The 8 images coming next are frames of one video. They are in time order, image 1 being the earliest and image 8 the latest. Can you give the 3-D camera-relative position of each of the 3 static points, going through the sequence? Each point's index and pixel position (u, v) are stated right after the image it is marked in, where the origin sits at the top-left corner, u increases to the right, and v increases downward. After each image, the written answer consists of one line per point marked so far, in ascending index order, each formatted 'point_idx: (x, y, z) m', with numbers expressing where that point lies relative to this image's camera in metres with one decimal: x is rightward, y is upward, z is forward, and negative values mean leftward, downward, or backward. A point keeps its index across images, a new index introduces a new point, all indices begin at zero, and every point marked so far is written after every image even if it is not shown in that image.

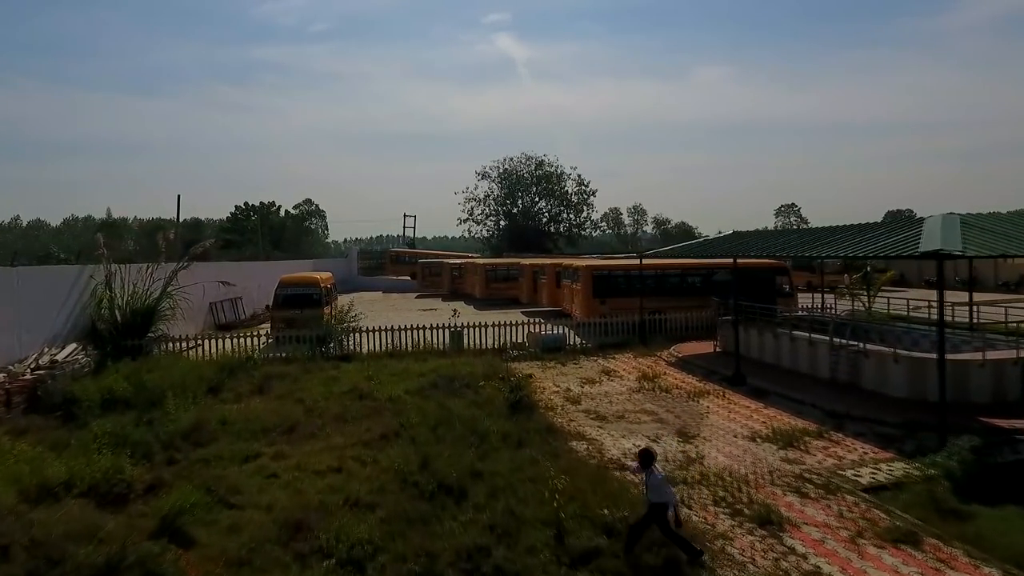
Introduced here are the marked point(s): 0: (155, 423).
0: (-6.2, -2.4, +10.9) m
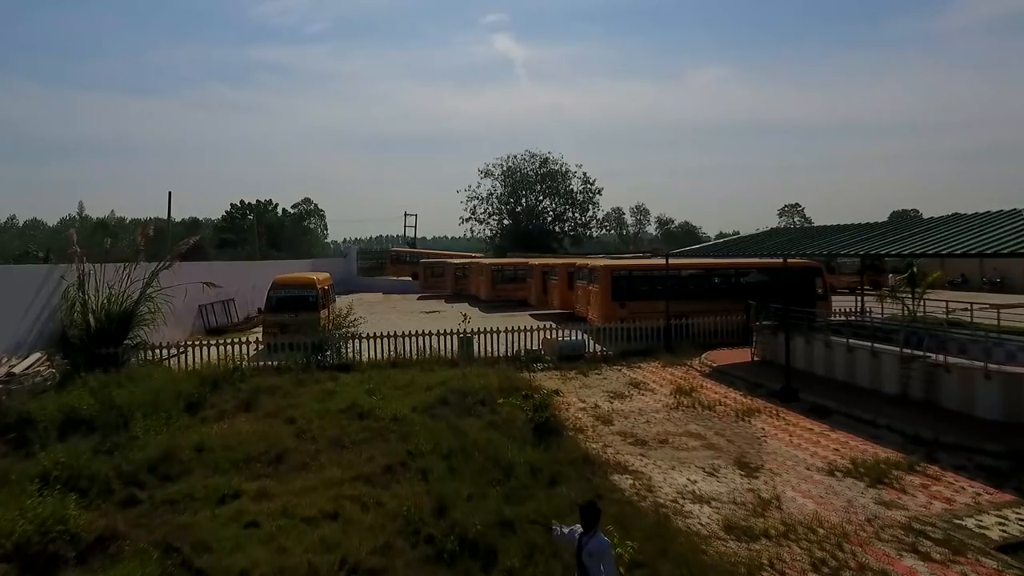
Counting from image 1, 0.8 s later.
0: (-5.8, -2.4, +9.3) m
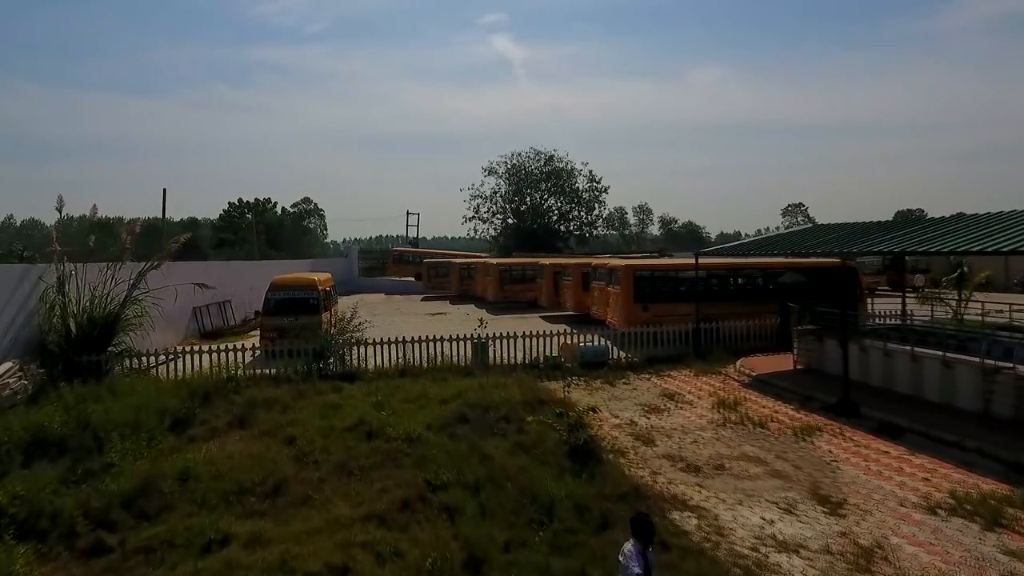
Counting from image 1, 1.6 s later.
0: (-5.3, -2.4, +8.0) m
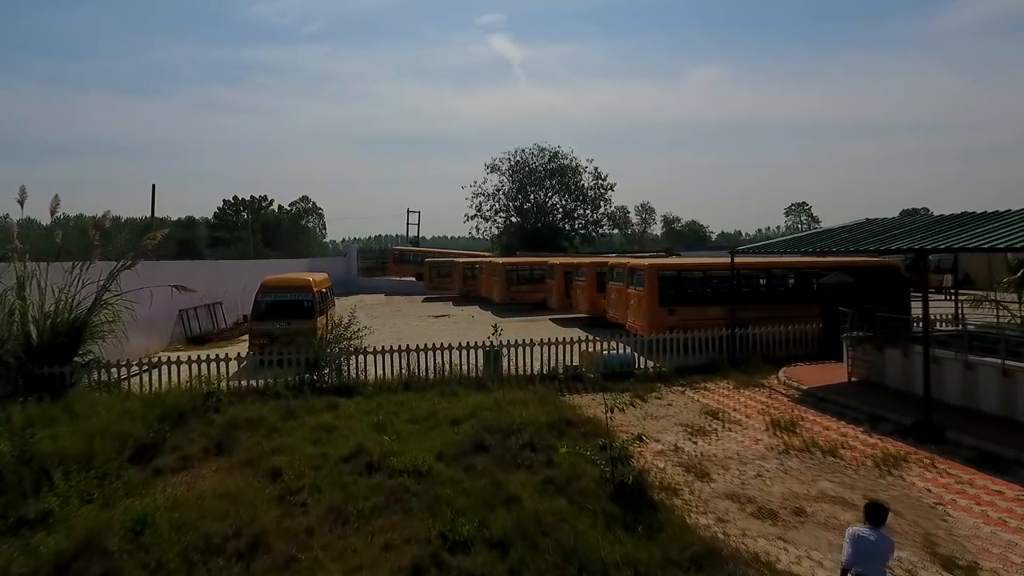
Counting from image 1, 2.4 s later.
0: (-5.0, -2.5, +6.4) m
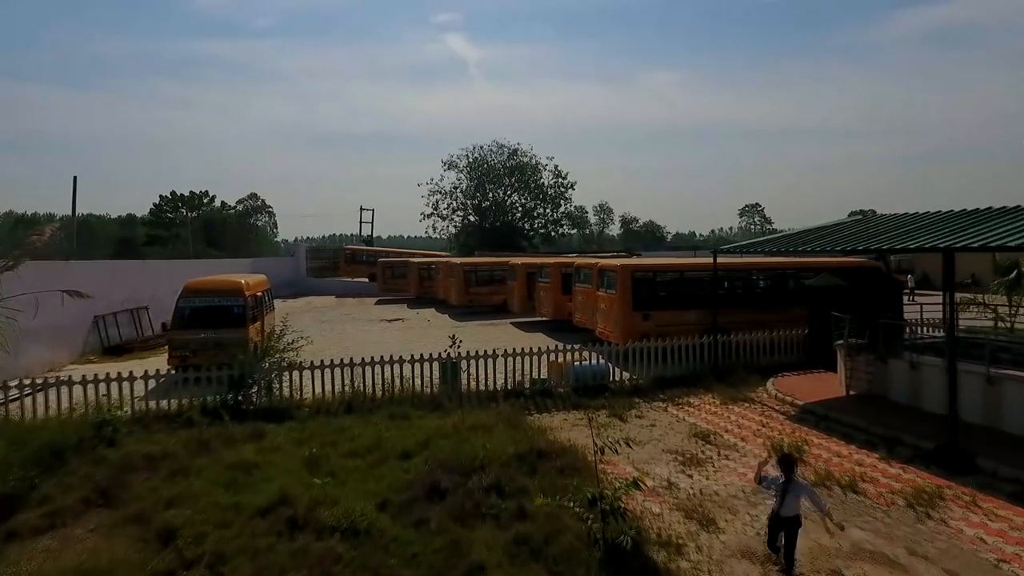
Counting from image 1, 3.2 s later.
0: (-5.2, -2.6, +4.4) m
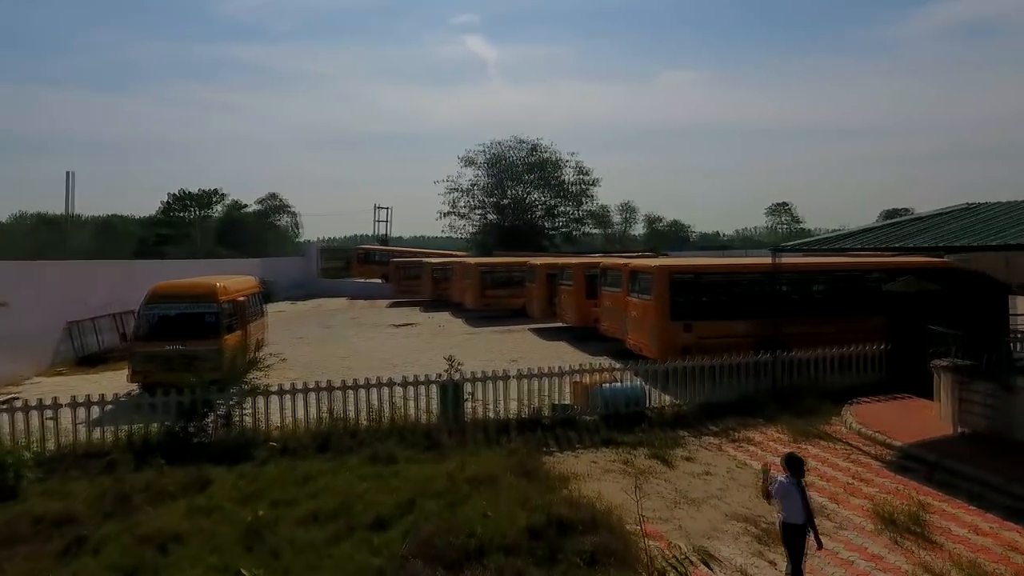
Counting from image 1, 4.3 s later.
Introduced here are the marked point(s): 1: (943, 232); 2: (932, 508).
0: (-5.2, -2.7, +2.3) m
1: (+6.9, +0.8, +10.0) m
2: (+4.5, -2.3, +6.8) m
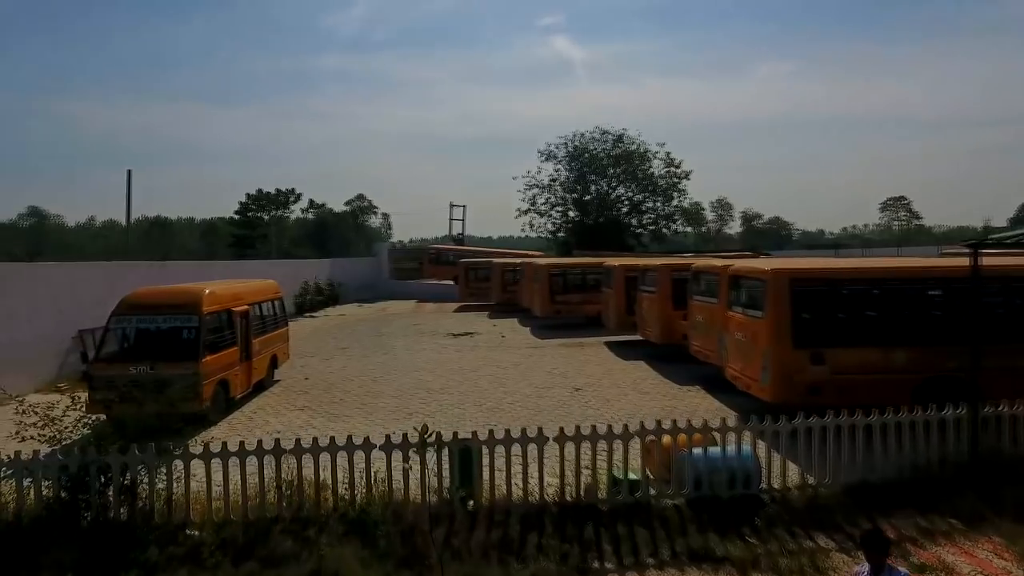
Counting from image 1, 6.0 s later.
0: (-5.8, -2.8, -0.3) m
1: (+7.3, +0.6, +5.7) m
2: (+4.4, -2.5, +2.8) m
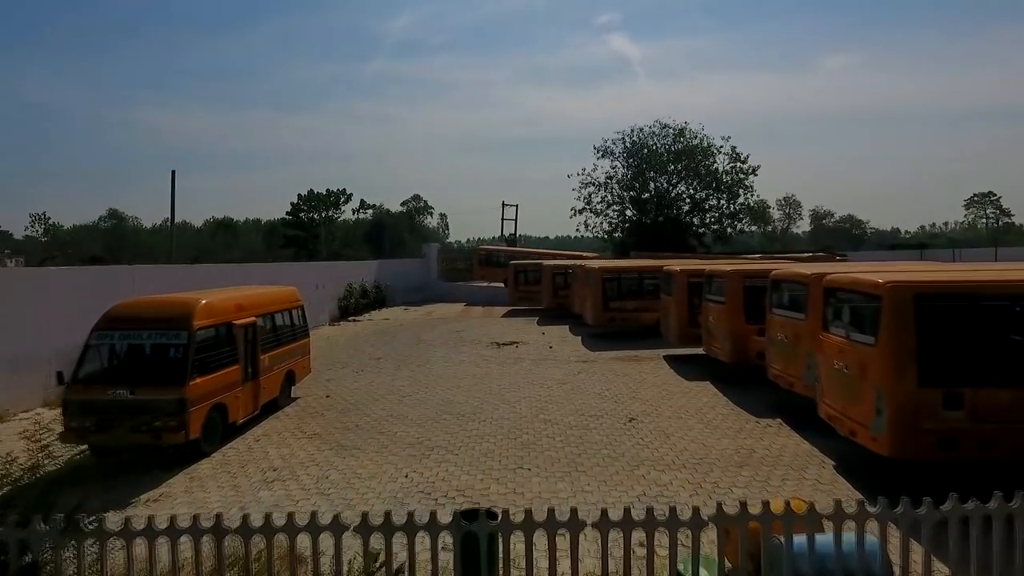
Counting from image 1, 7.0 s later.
0: (-6.3, -3.0, -1.5) m
1: (+7.4, +0.4, +3.2) m
2: (+4.2, -2.7, +0.6) m
